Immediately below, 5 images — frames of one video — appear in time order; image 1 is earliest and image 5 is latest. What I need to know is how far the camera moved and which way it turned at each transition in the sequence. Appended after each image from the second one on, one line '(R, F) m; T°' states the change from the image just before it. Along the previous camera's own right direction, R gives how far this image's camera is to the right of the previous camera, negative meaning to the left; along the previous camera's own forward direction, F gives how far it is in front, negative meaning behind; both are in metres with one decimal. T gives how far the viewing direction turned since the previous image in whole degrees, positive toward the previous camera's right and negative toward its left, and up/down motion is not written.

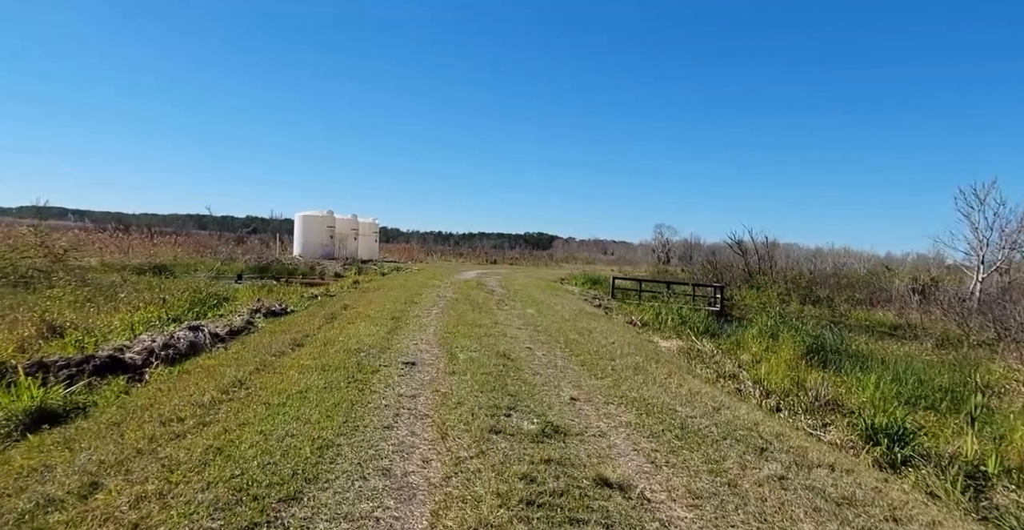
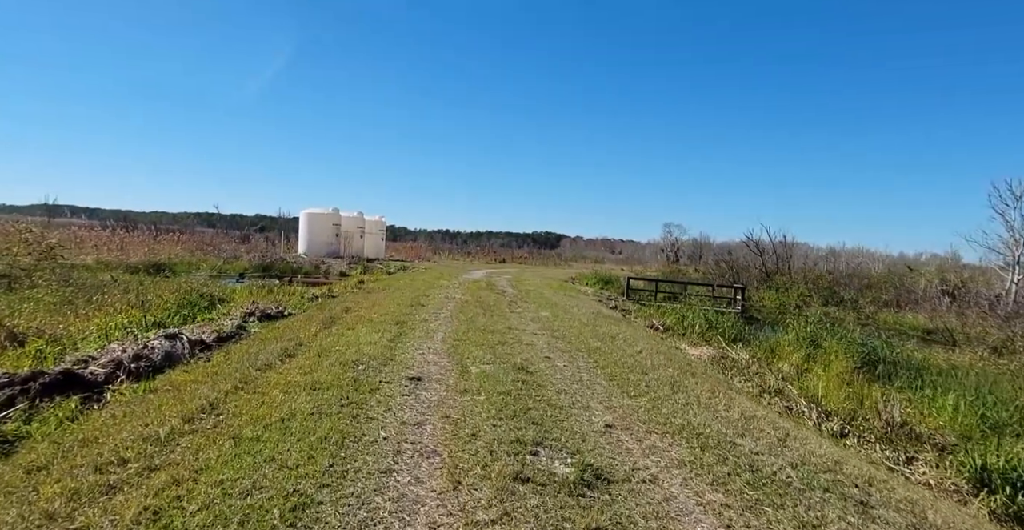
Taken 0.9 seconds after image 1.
(-0.1, +0.9) m; -1°
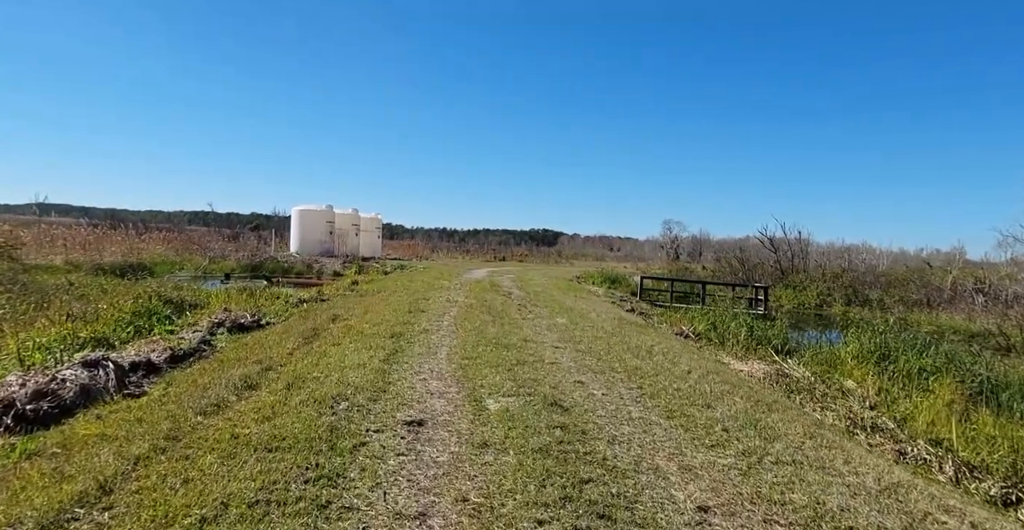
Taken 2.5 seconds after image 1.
(-0.3, +1.6) m; 0°
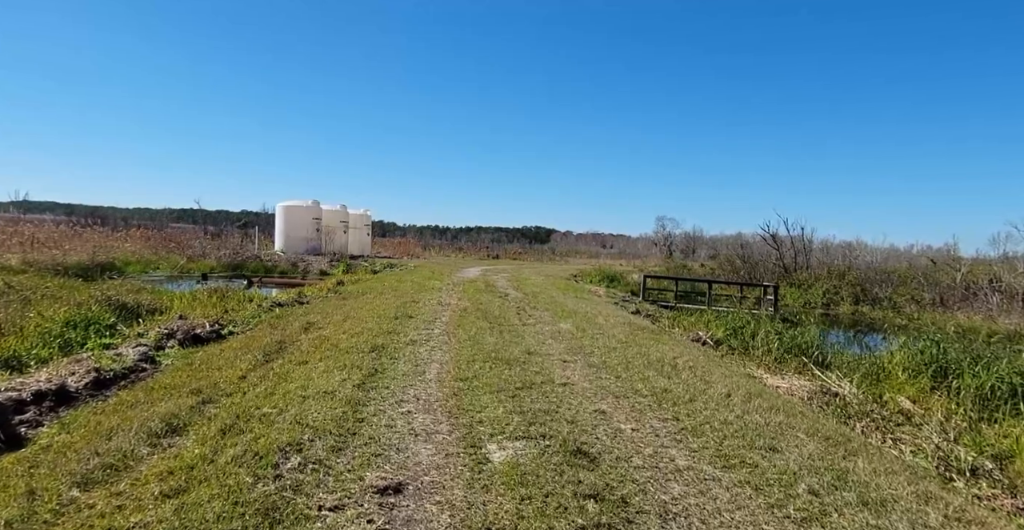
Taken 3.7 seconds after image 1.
(-0.1, +1.3) m; +1°
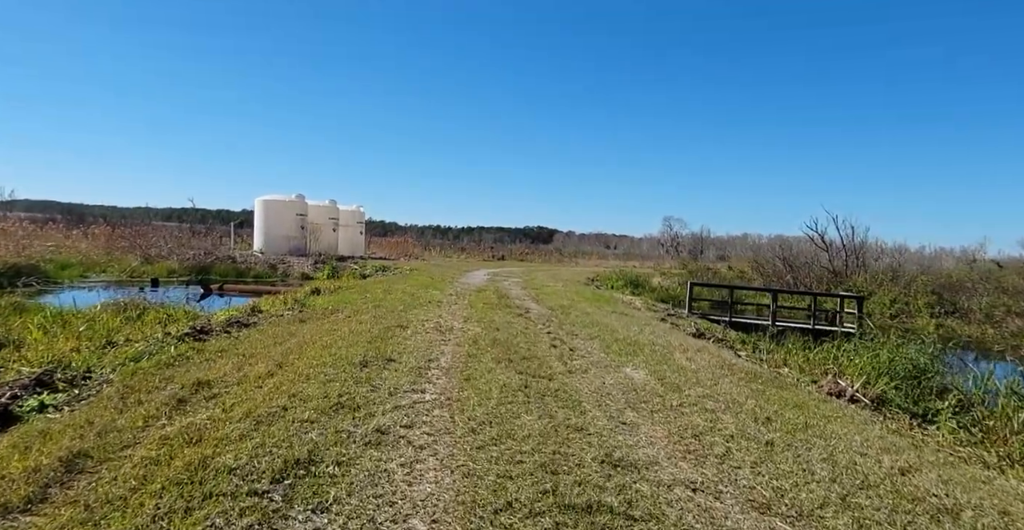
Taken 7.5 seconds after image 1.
(-0.4, +4.1) m; 0°
